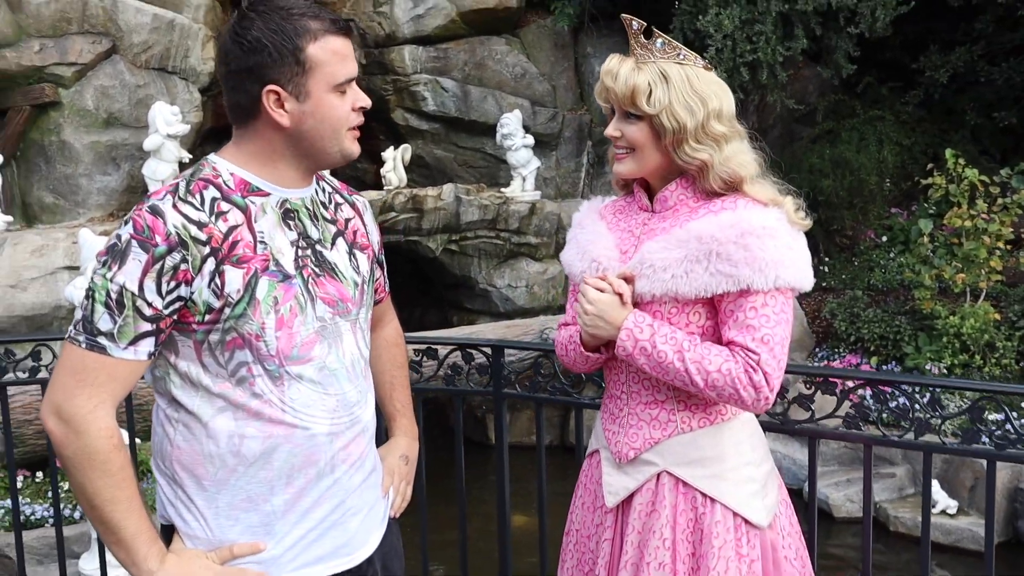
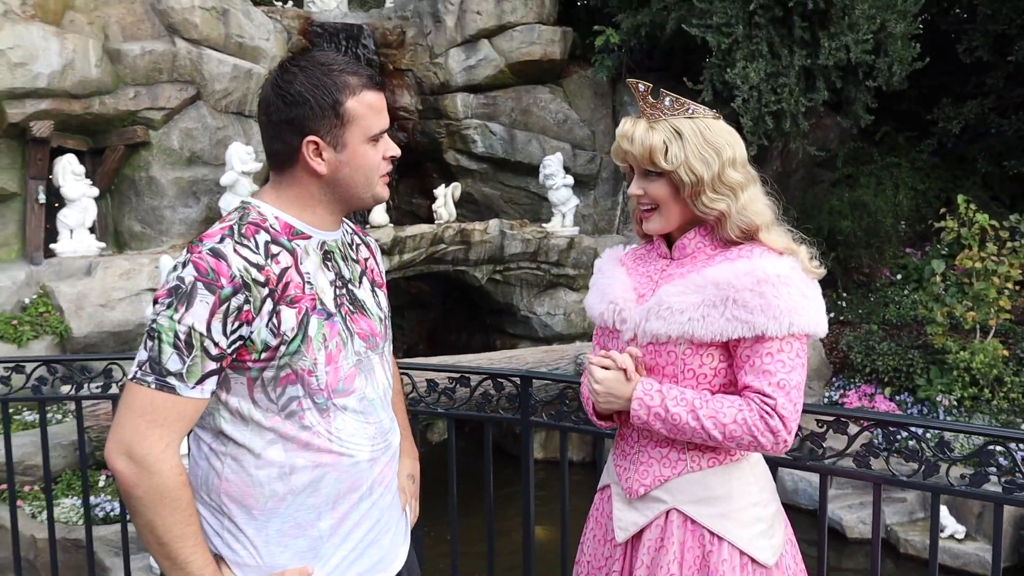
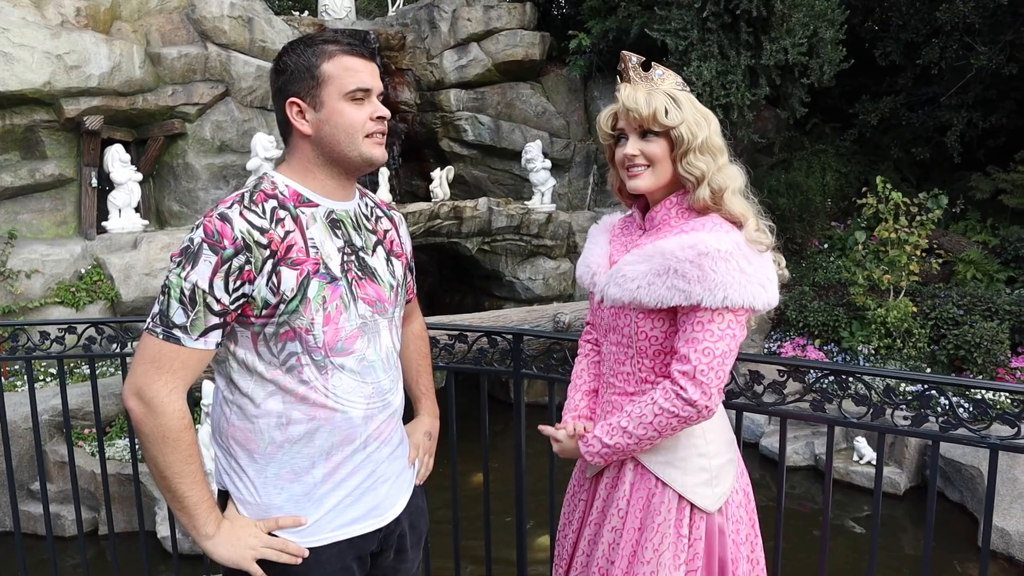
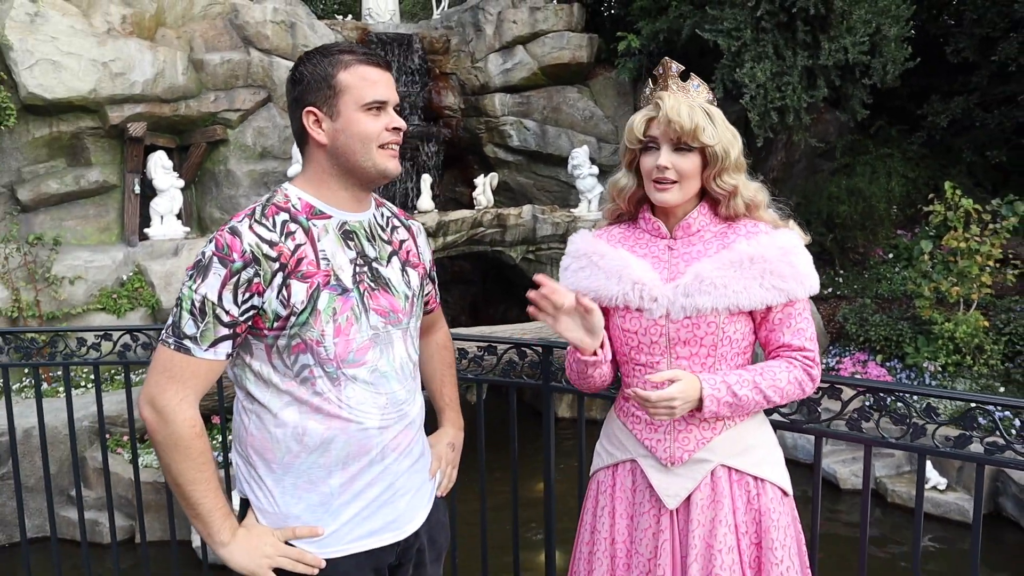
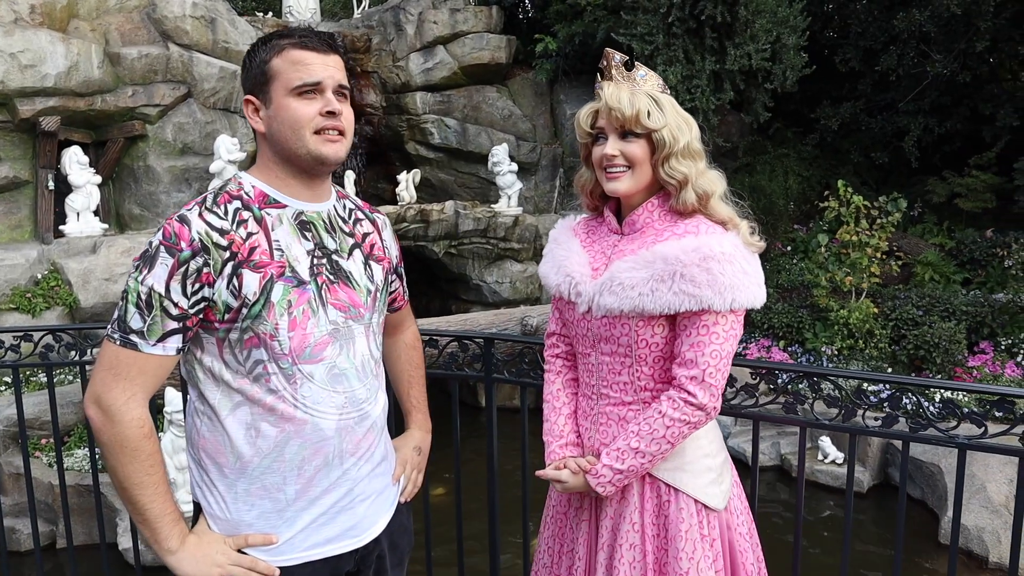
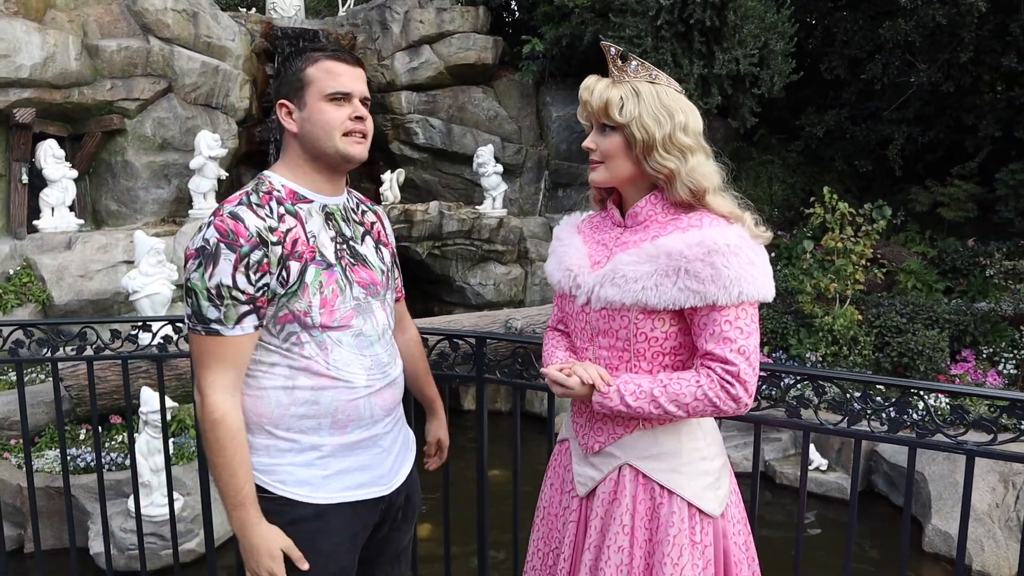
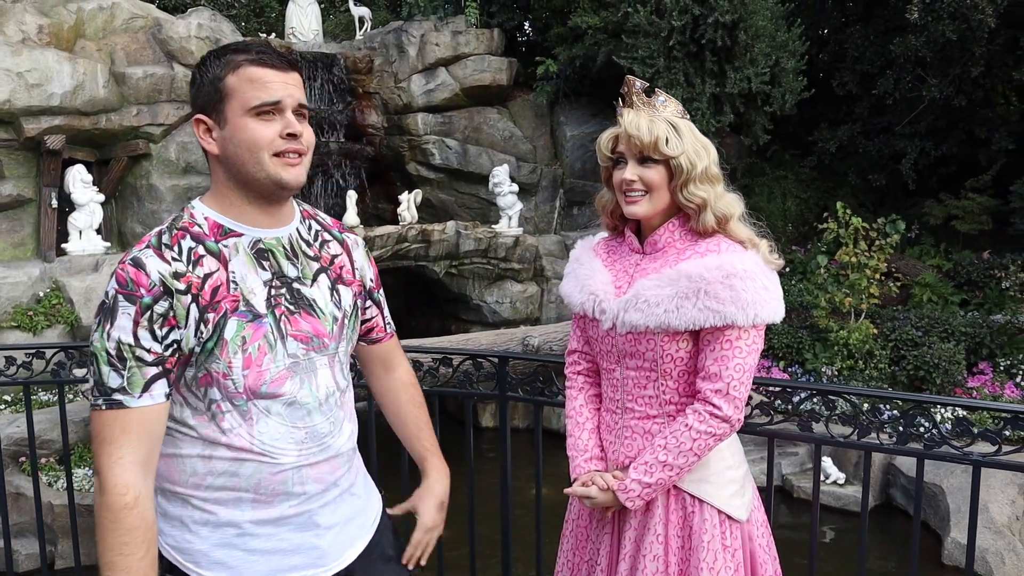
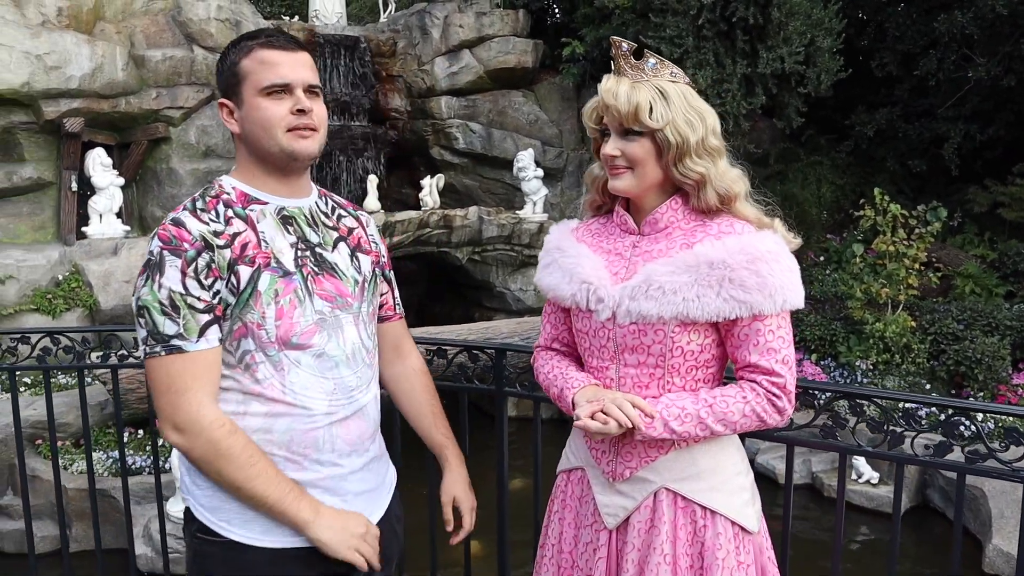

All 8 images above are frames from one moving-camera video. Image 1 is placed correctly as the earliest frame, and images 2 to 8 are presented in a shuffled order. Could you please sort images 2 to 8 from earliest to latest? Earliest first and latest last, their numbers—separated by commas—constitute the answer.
2, 4, 3, 5, 7, 6, 8
